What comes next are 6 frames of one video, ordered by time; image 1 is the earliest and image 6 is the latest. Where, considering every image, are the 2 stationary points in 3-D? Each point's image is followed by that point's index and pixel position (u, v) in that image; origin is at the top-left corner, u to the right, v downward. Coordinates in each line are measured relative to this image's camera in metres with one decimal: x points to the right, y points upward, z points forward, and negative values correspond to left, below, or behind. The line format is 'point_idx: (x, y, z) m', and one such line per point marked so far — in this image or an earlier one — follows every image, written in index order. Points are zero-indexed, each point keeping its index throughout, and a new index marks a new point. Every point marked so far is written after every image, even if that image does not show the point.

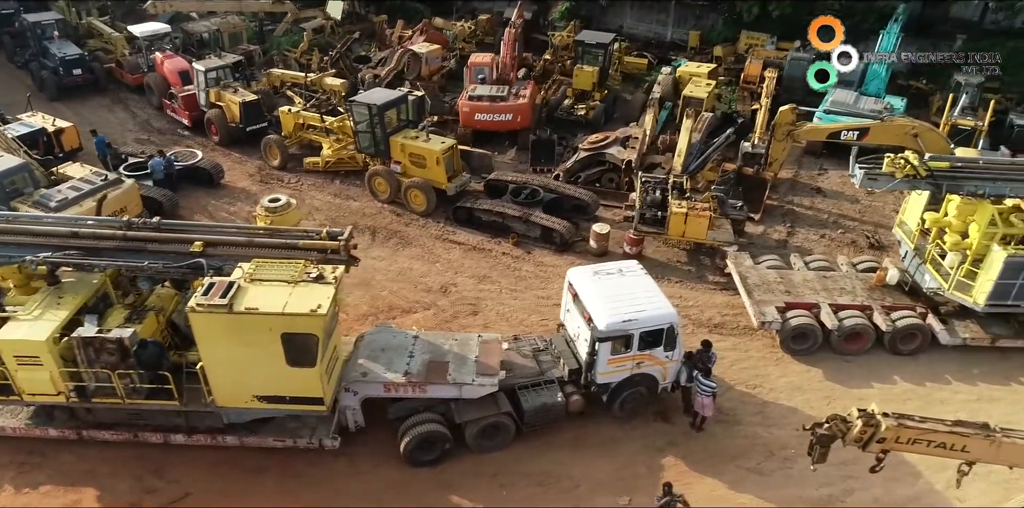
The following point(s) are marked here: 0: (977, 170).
0: (+7.6, +1.4, +11.6) m
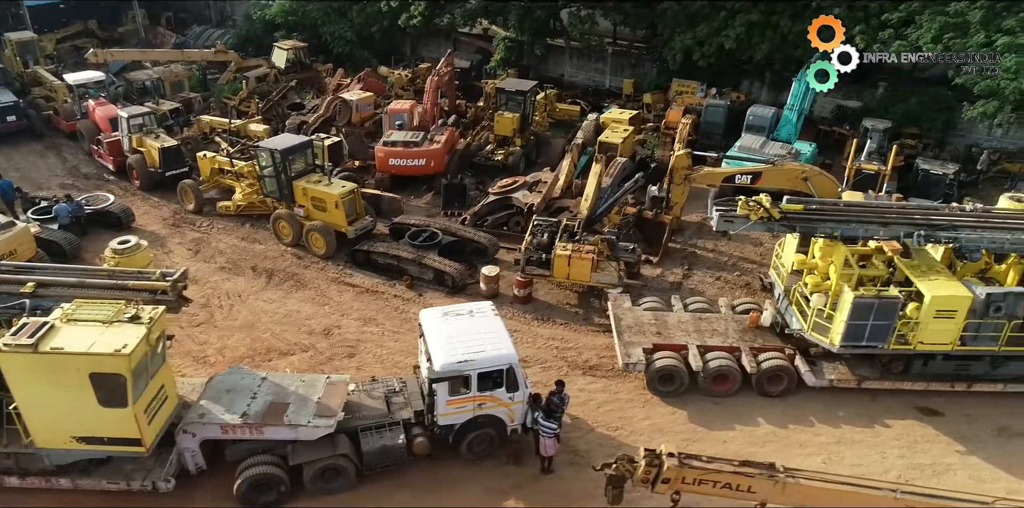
0: (+5.3, +0.7, +11.8) m
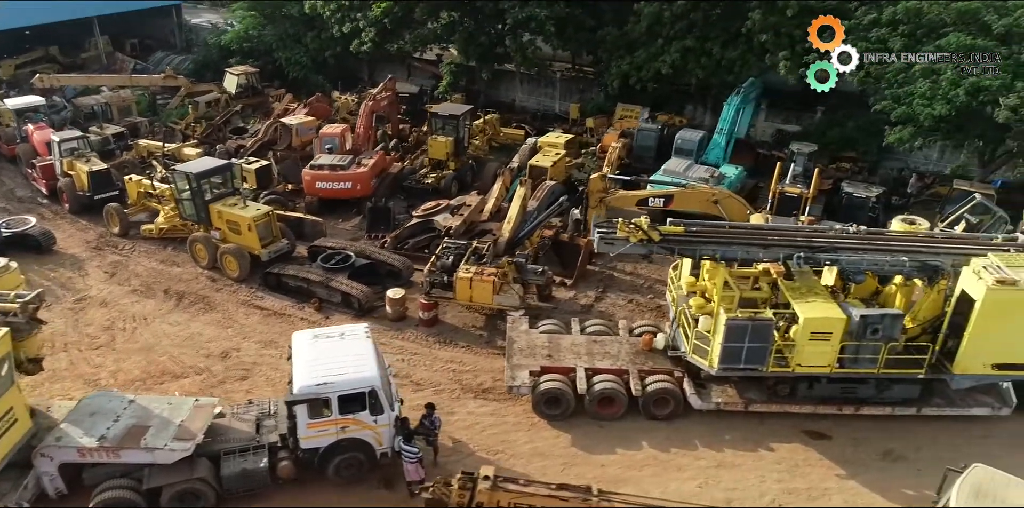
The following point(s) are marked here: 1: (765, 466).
0: (+3.4, +0.3, +11.8) m
1: (+4.0, -3.4, +11.3) m
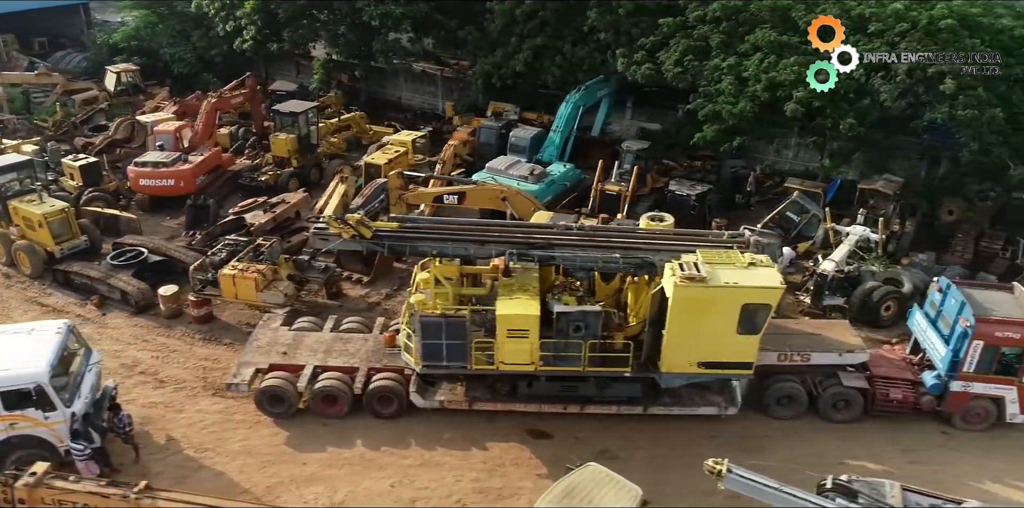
0: (-1.3, +0.4, +11.7) m
1: (-0.7, -3.3, +11.1) m
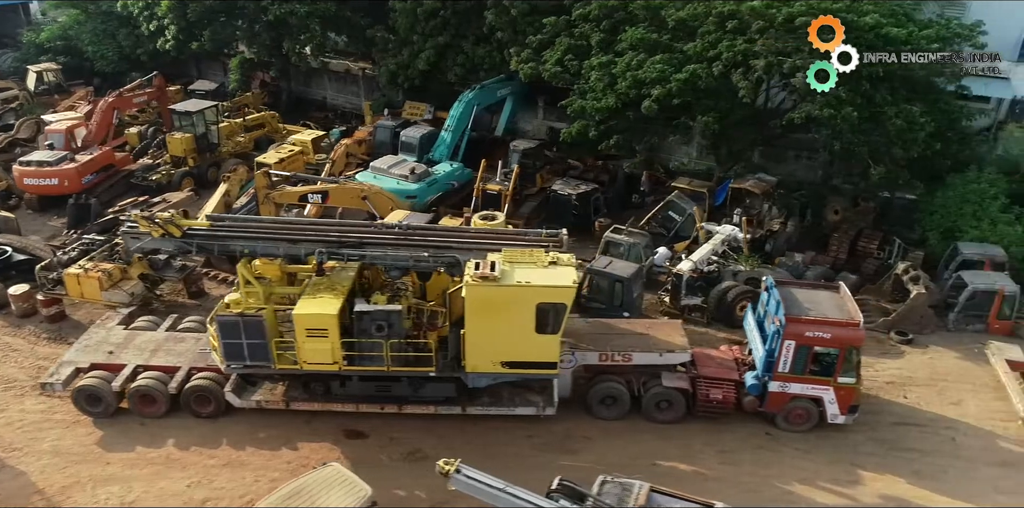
0: (-4.4, +0.4, +11.6) m
1: (-3.7, -3.3, +11.1) m
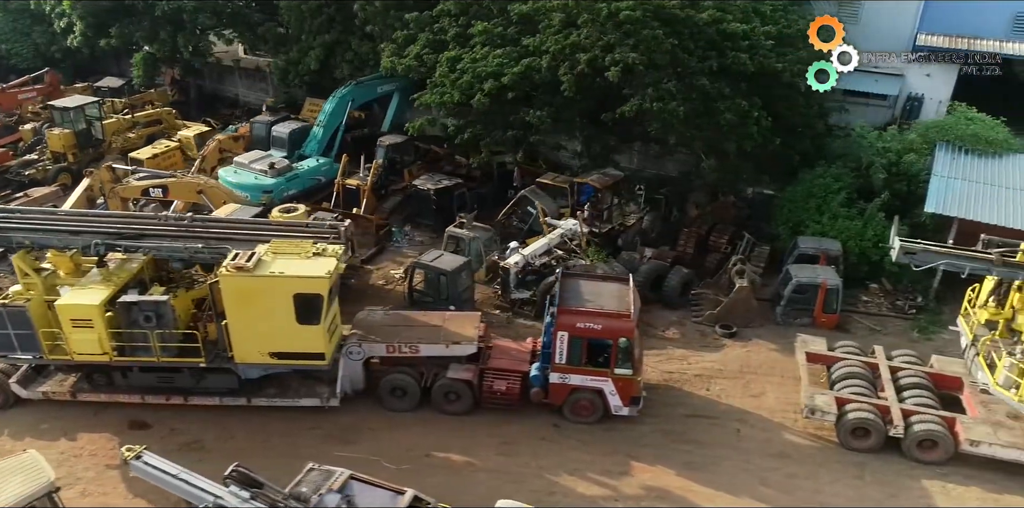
0: (-7.9, +0.5, +11.6) m
1: (-7.3, -3.1, +11.1) m
